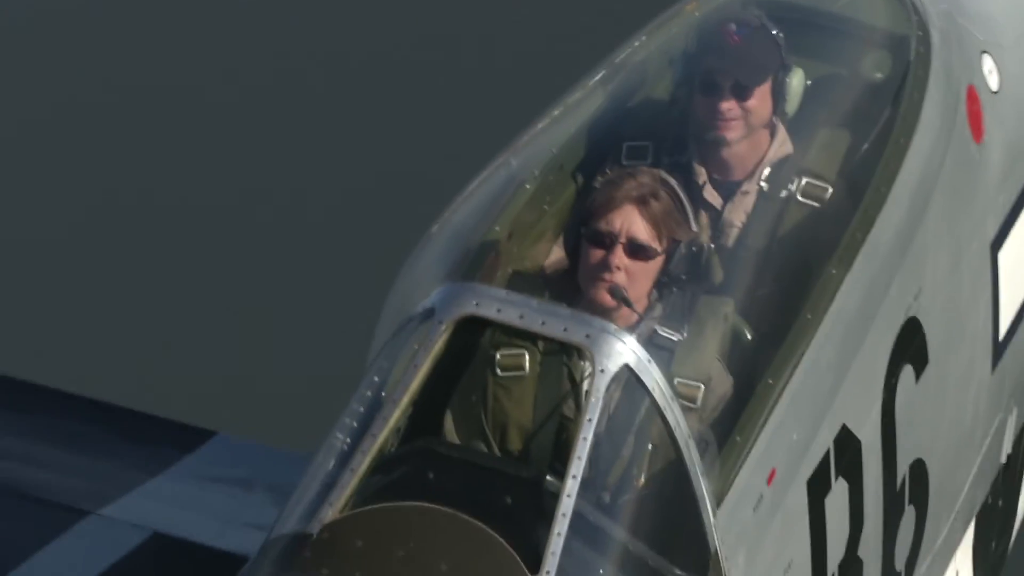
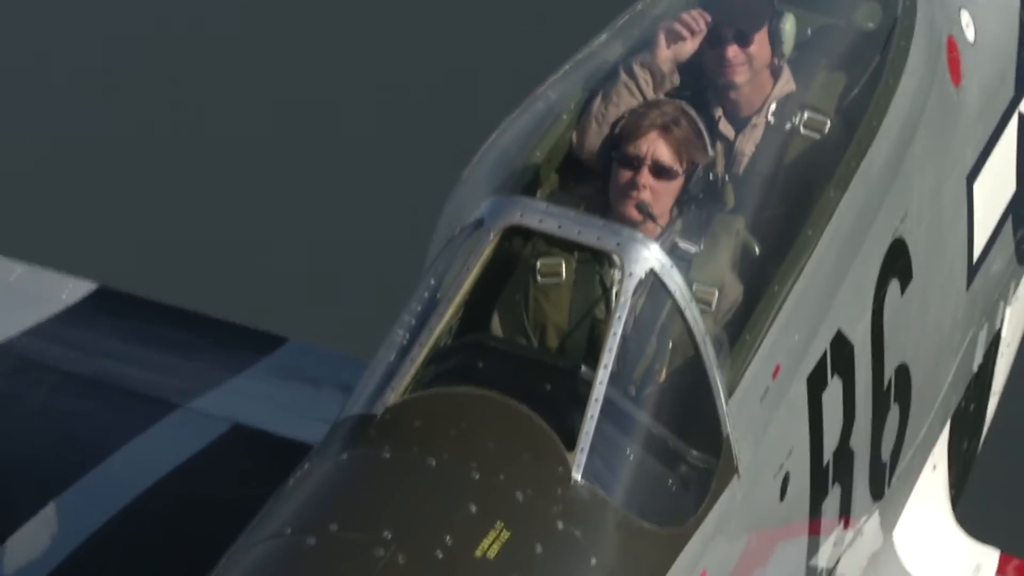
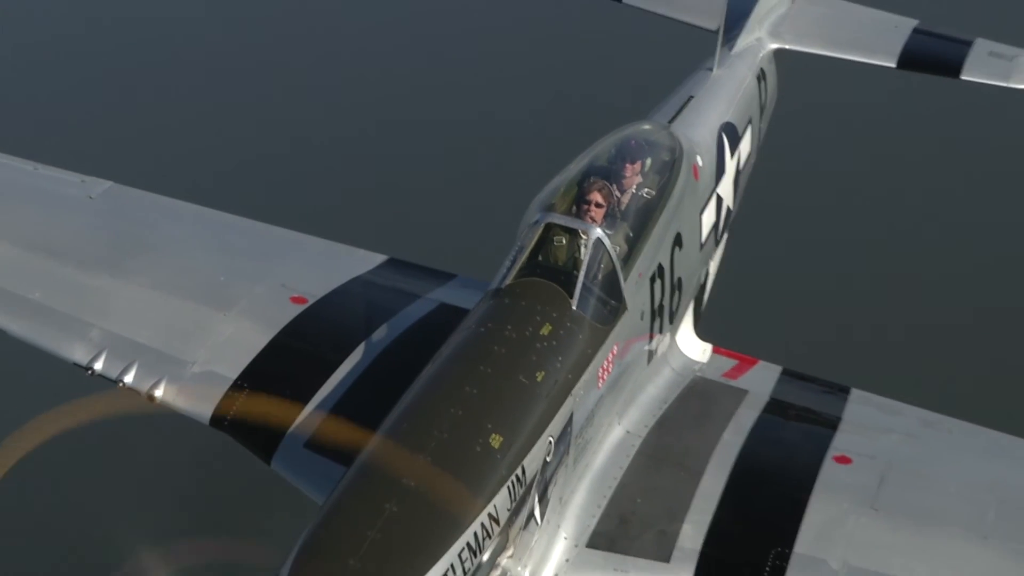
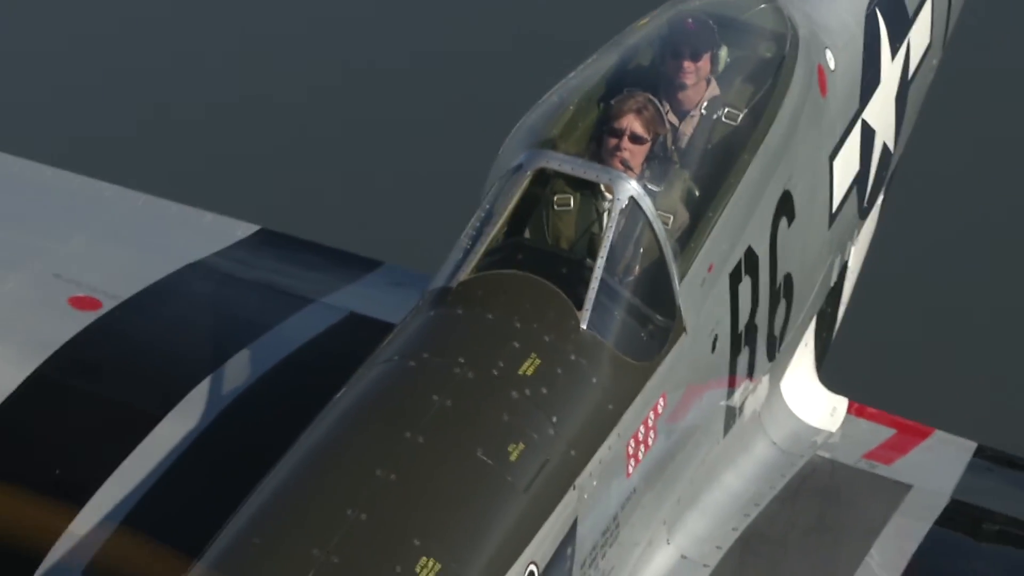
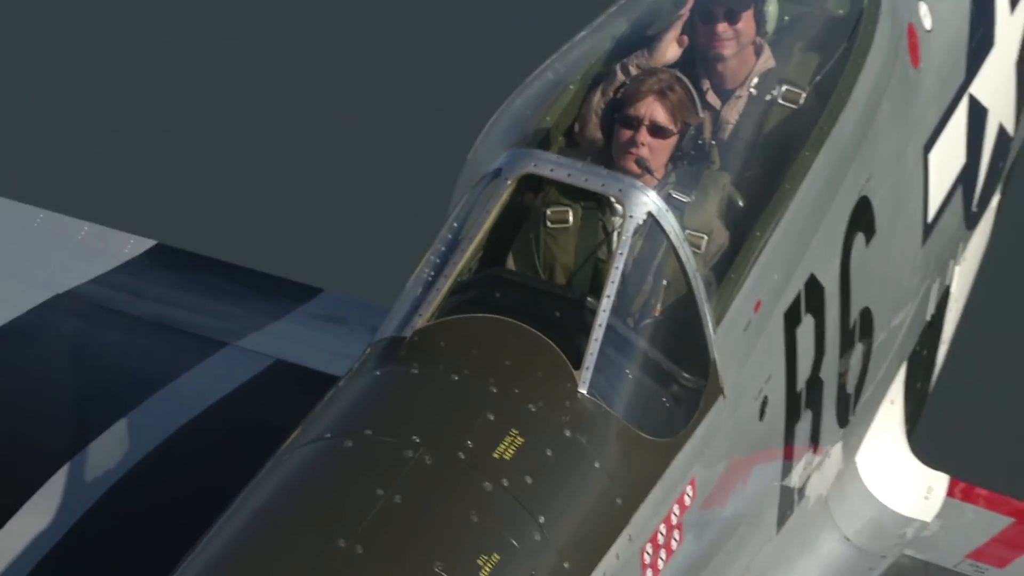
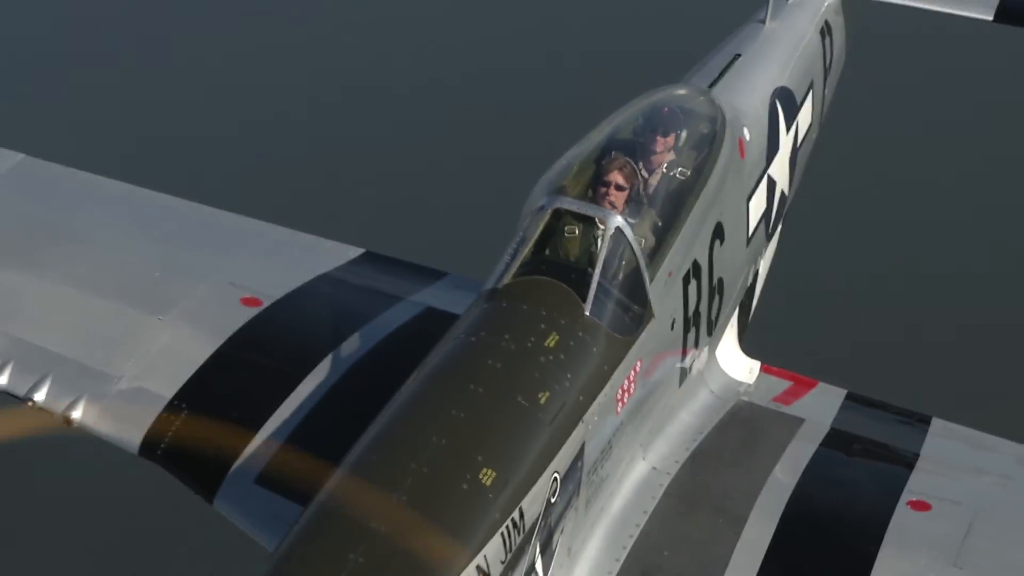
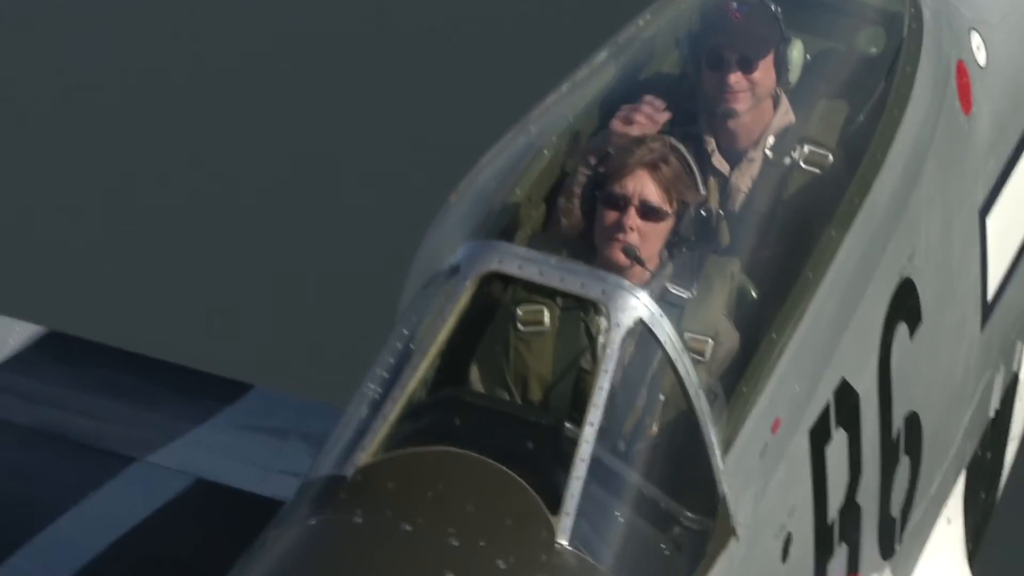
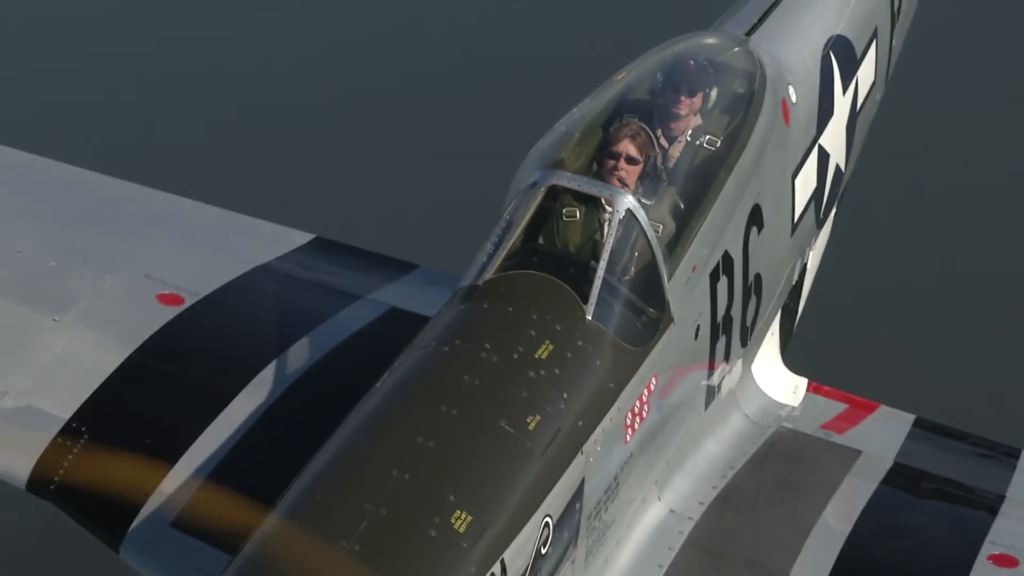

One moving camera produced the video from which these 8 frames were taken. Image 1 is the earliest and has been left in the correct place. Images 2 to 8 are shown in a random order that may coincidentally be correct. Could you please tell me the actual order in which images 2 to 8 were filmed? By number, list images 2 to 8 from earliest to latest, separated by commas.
7, 2, 5, 4, 8, 6, 3
